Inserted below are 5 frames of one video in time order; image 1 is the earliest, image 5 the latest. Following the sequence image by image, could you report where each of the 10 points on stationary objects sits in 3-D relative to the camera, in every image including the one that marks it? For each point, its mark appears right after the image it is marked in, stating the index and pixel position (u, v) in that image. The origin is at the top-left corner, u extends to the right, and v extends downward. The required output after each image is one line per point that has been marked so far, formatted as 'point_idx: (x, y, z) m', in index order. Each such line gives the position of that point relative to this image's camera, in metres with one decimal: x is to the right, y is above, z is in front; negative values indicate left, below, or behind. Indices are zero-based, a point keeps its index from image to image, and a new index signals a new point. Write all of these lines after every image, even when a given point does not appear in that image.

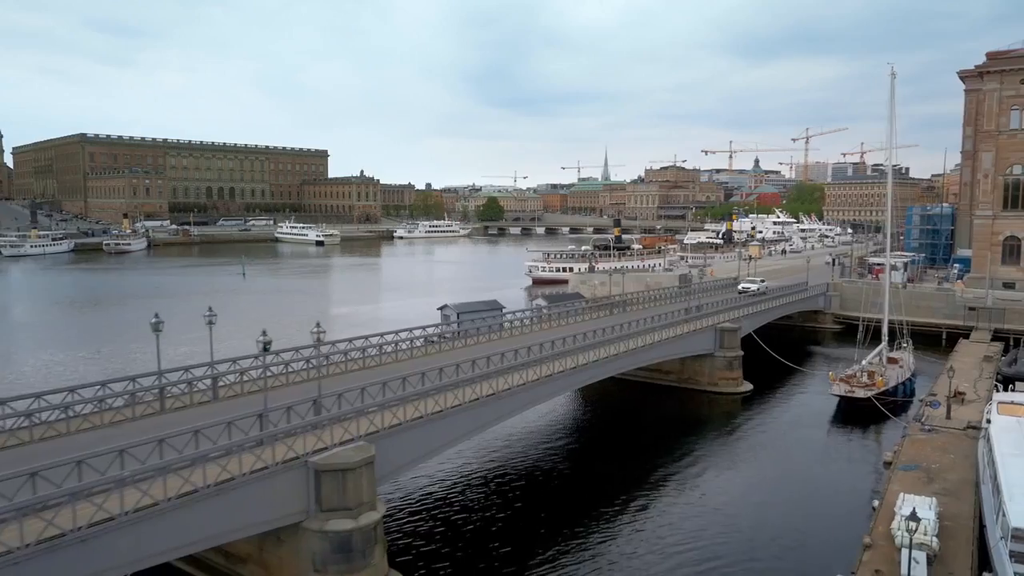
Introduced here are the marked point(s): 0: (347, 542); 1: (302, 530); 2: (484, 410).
0: (-2.7, -4.4, +13.4) m
1: (-3.6, -4.2, +13.4) m
2: (-0.7, -3.0, +19.0) m
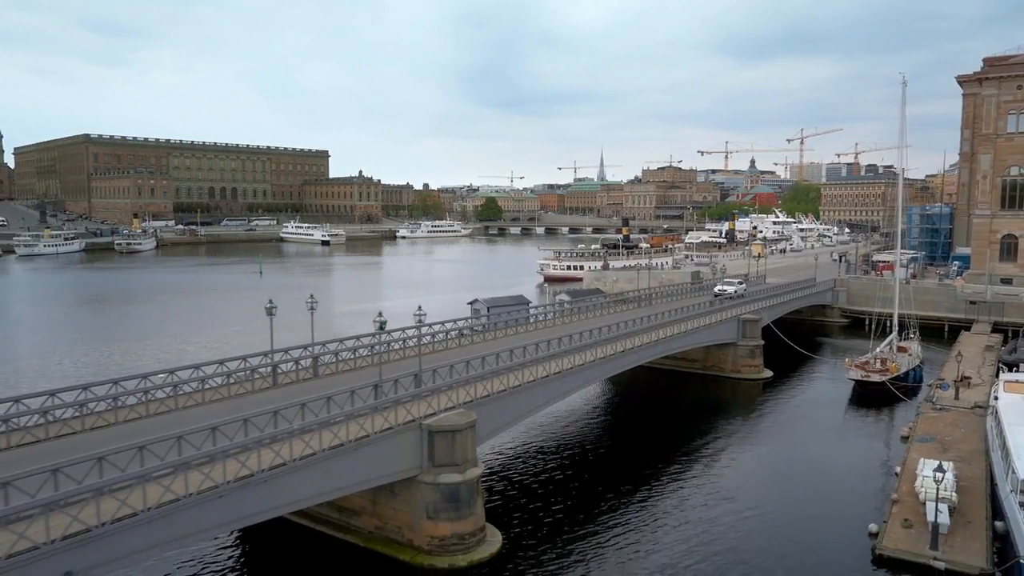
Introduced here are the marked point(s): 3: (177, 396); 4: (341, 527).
0: (-1.0, -4.2, +15.6) m
1: (-1.9, -4.0, +15.6) m
2: (+1.0, -2.8, +21.2) m
3: (-8.3, -2.6, +18.7) m
4: (-3.7, -5.4, +17.2) m
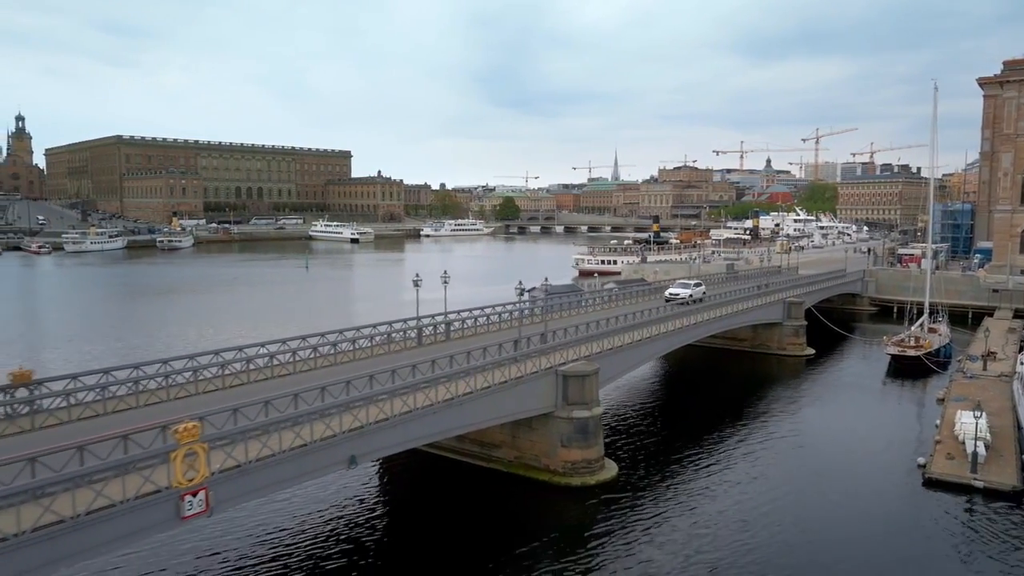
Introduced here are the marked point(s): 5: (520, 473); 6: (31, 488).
0: (+1.9, -3.5, +19.2) m
1: (+1.0, -3.3, +19.2) m
2: (+4.0, -2.1, +24.8) m
3: (-5.3, -1.9, +22.4) m
4: (-0.8, -4.7, +20.8) m
5: (+0.3, -4.8, +19.8) m
6: (-6.1, -2.6, +9.8) m
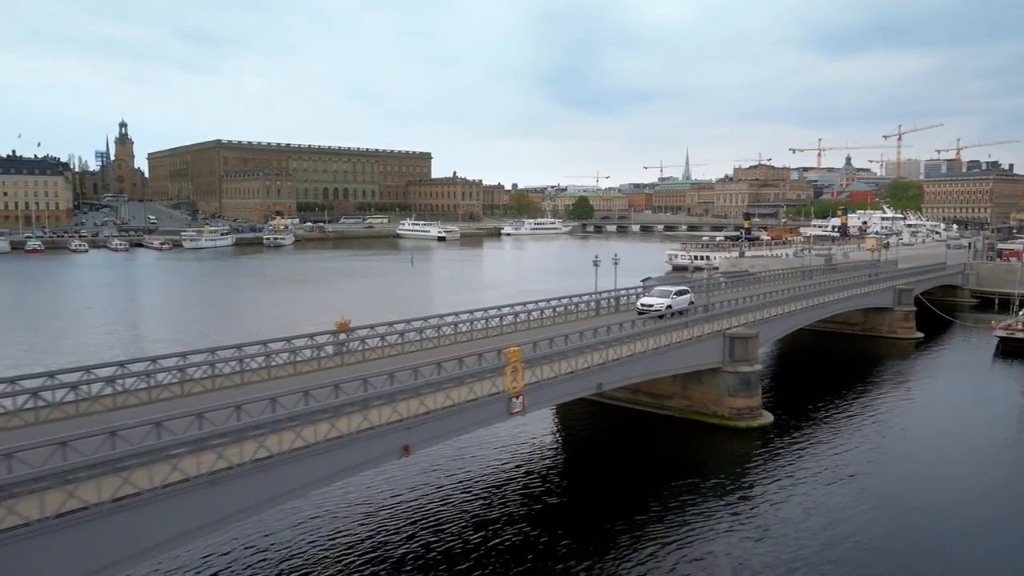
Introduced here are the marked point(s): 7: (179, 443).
0: (+7.2, -2.8, +23.2) m
1: (+6.4, -2.6, +23.3) m
2: (+9.8, -1.4, +28.6) m
3: (+0.3, -1.2, +27.0) m
4: (+4.7, -4.0, +25.1) m
5: (+5.7, -4.1, +24.0) m
6: (-1.5, -1.8, +14.5) m
7: (-4.7, -2.2, +10.7) m
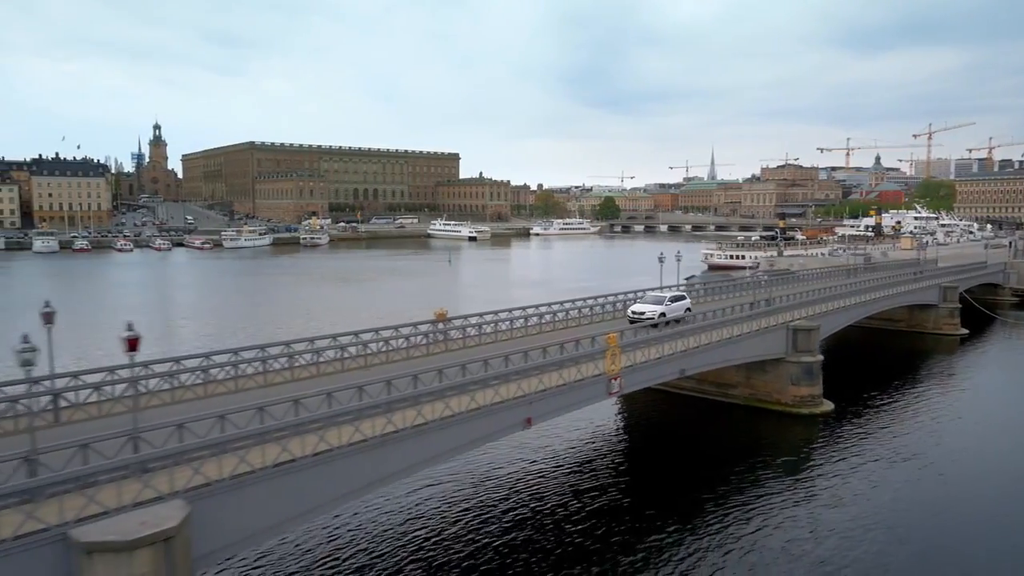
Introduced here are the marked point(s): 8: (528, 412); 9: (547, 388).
0: (+9.7, -2.7, +24.7) m
1: (+8.9, -2.5, +24.8) m
2: (+12.5, -1.3, +30.0) m
3: (+2.9, -1.1, +28.7) m
4: (+7.2, -3.8, +26.6) m
5: (+8.2, -4.0, +25.4) m
6: (+0.7, -1.7, +16.2) m
7: (-2.6, -2.0, +12.4) m
8: (+0.3, -2.6, +15.7) m
9: (+0.6, -2.1, +15.9) m
